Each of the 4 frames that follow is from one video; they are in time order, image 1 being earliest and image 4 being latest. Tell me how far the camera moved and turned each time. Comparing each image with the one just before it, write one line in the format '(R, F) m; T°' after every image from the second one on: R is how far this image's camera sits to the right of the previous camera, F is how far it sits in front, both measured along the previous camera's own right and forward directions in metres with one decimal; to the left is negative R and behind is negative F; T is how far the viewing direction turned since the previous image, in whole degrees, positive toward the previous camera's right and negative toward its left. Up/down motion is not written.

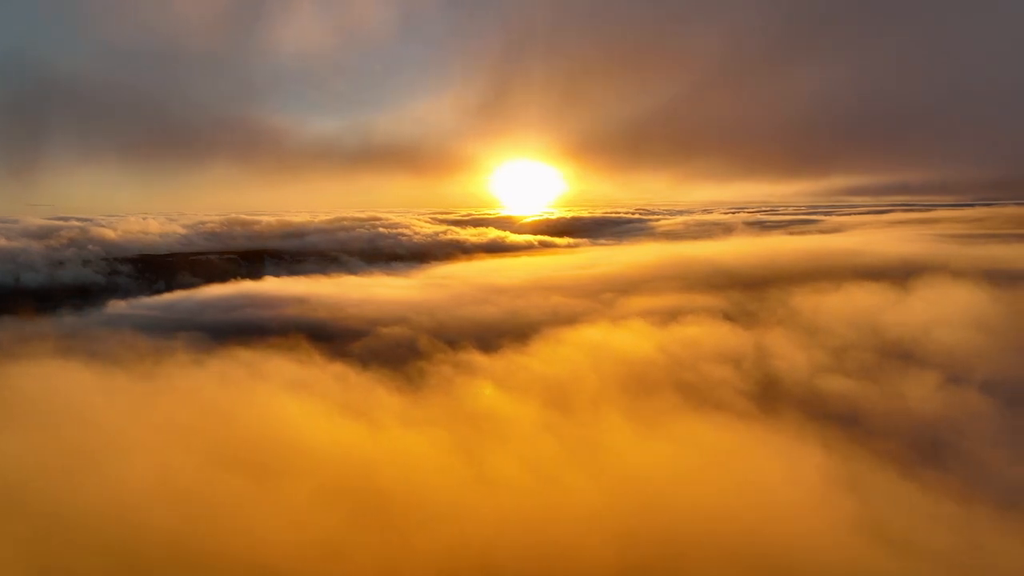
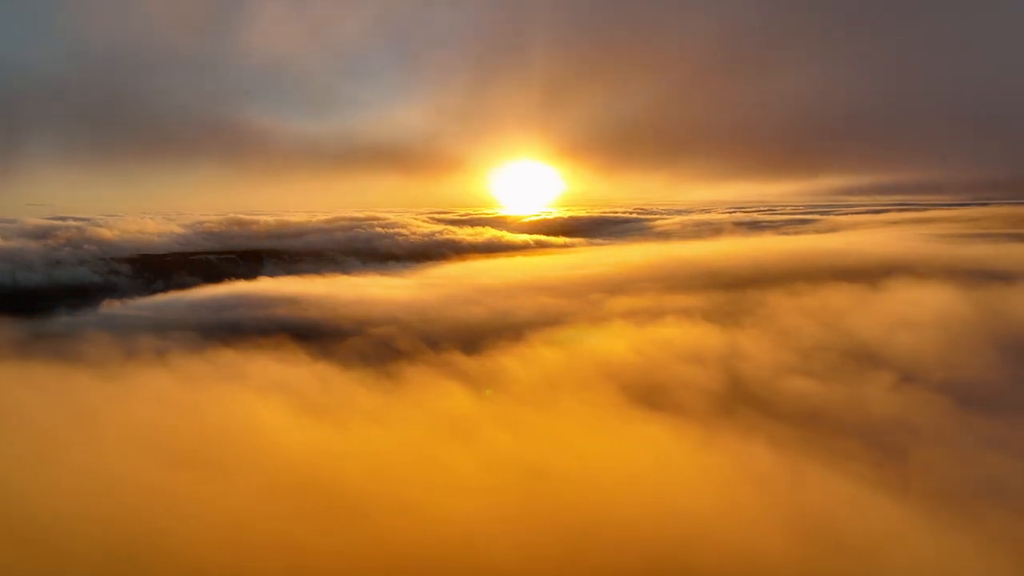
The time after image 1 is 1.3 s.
(+0.5, -0.1) m; 0°
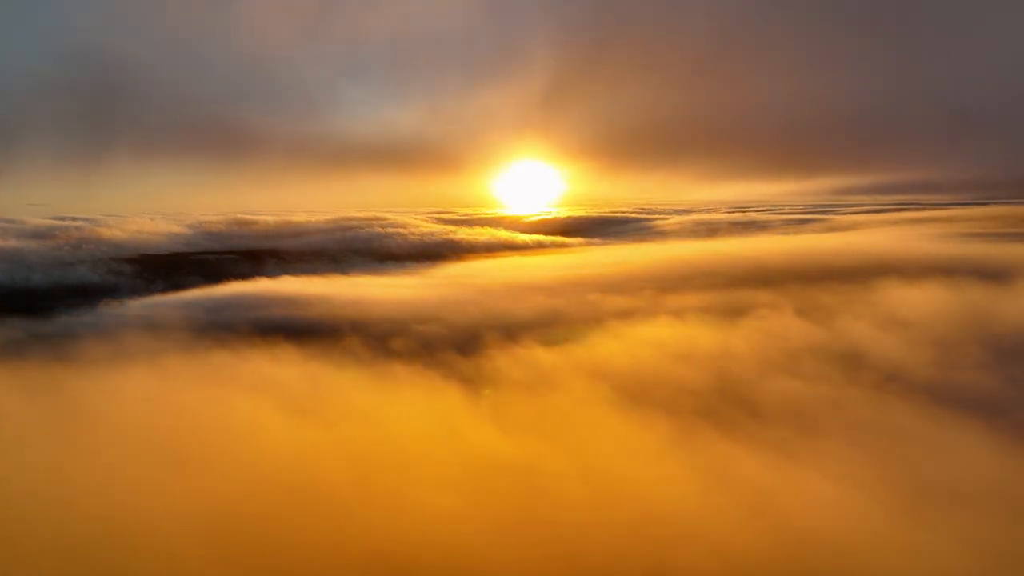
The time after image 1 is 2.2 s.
(-2.1, +0.2) m; 0°
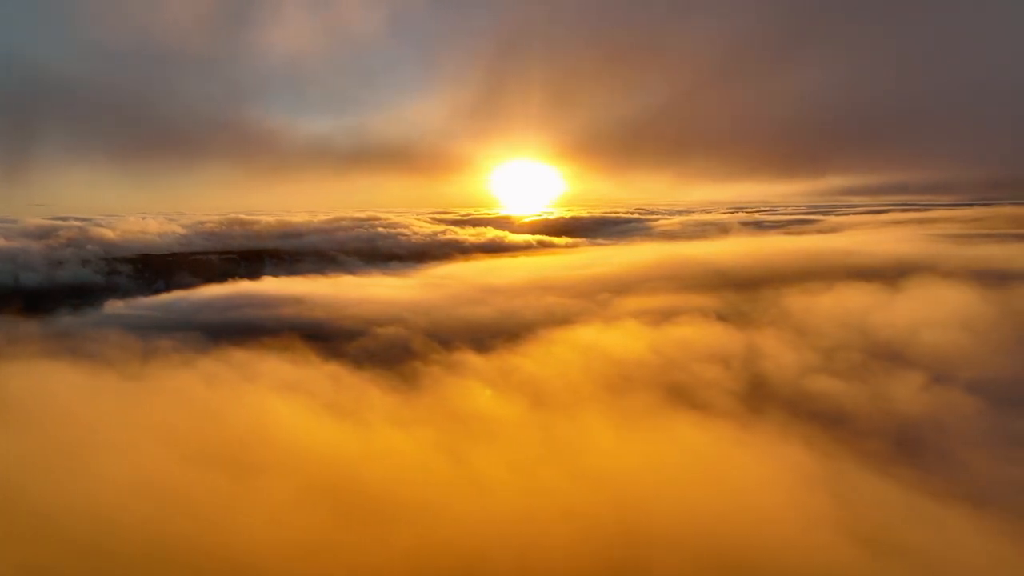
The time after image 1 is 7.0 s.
(+1.8, -0.1) m; 0°
